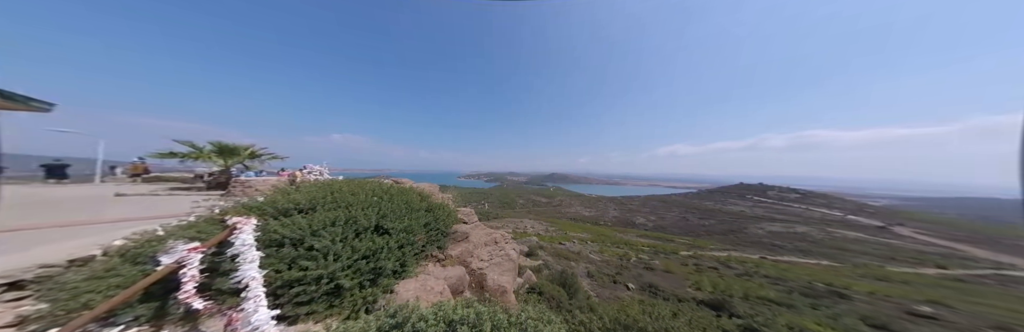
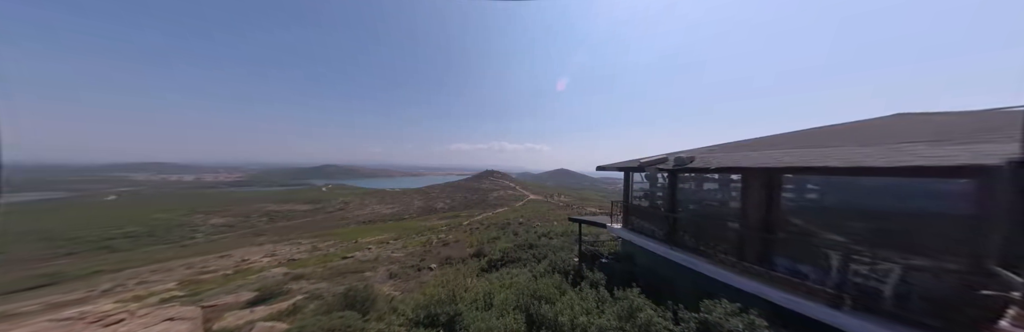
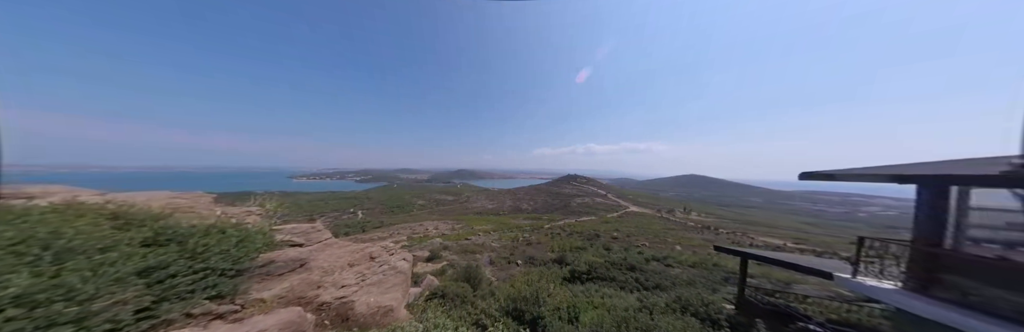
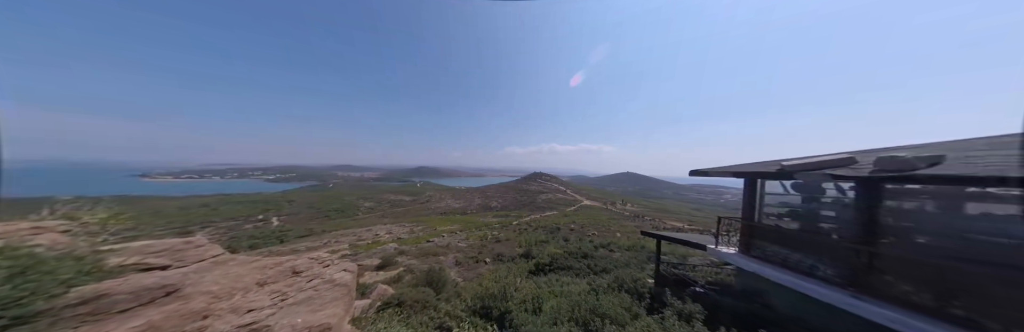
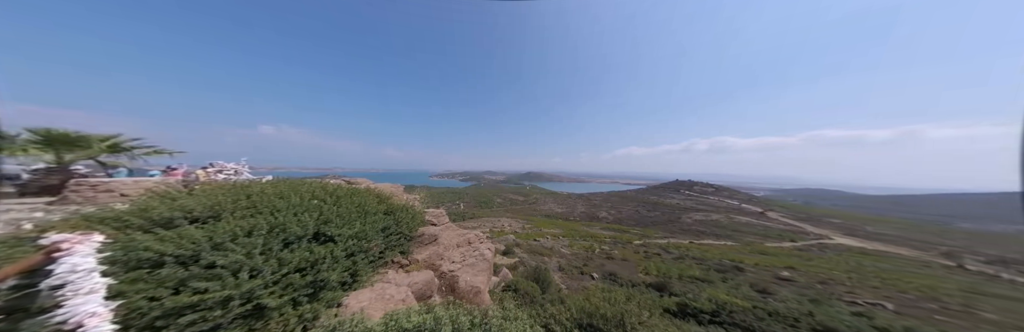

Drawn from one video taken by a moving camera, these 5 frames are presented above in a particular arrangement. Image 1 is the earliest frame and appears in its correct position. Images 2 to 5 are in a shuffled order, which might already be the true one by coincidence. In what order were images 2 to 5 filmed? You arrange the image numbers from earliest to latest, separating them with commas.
5, 3, 4, 2
